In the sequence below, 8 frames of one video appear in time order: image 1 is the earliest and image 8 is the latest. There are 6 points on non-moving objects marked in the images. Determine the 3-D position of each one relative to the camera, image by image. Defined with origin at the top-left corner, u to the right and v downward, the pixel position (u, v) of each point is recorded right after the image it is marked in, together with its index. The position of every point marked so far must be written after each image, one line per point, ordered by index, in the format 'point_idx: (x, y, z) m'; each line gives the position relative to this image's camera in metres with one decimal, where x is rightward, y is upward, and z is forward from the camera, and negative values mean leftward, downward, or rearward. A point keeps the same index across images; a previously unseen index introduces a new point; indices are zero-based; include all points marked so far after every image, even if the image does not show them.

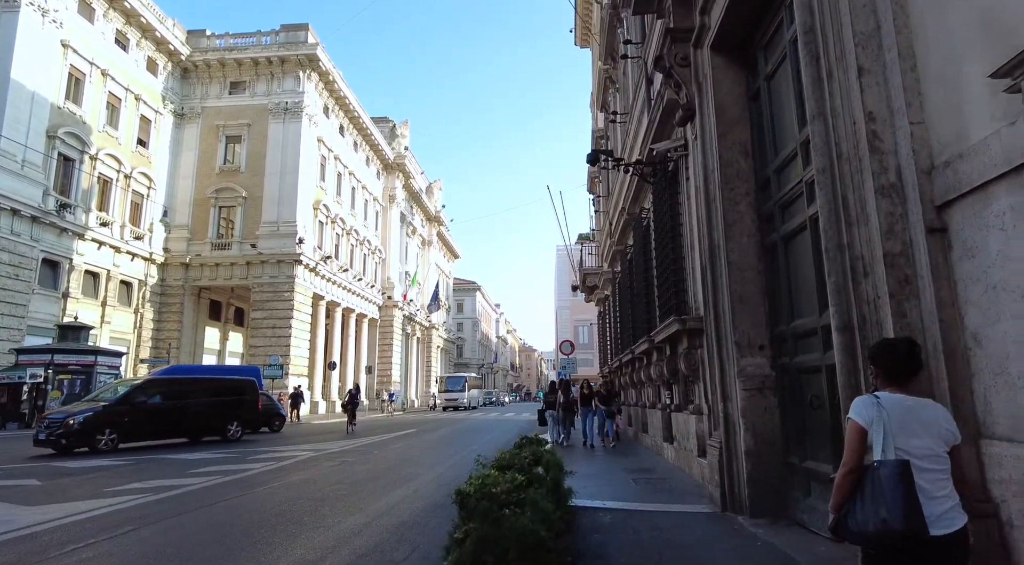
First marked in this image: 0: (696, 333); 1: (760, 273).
0: (+2.7, -0.7, +9.0) m
1: (+2.7, +0.1, +6.9) m
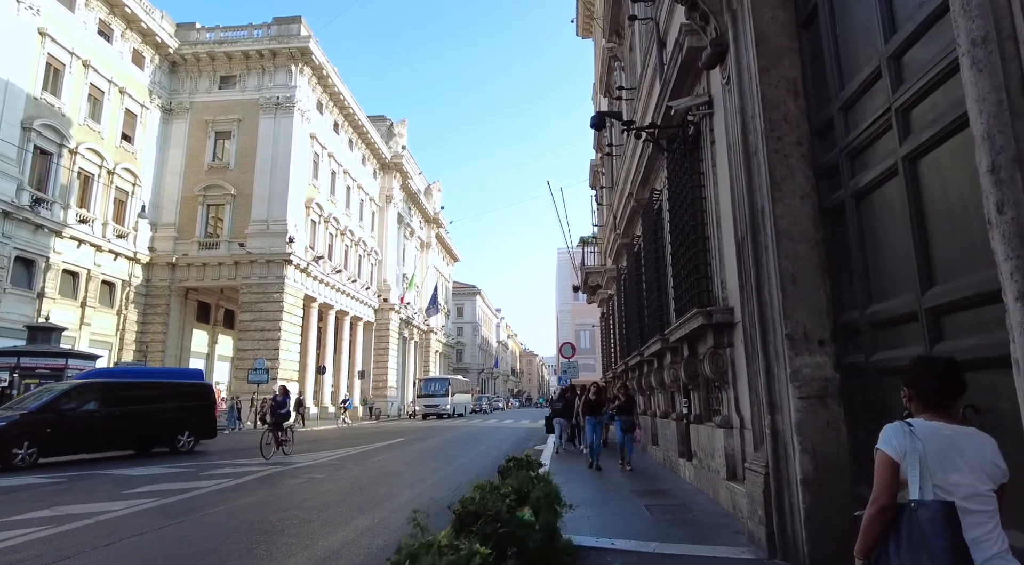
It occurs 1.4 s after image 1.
0: (+2.5, -0.5, +7.4) m
1: (+2.5, +0.3, +5.3) m
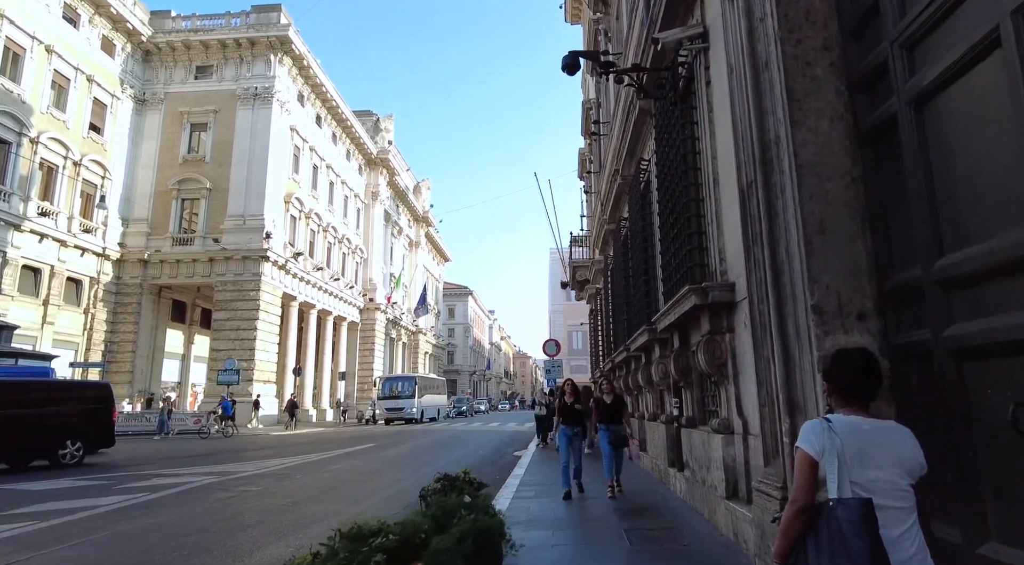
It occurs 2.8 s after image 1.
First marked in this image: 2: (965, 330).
0: (+2.0, -0.2, +6.0) m
1: (+2.0, +0.6, +3.8) m
2: (+2.1, -0.2, +3.0) m
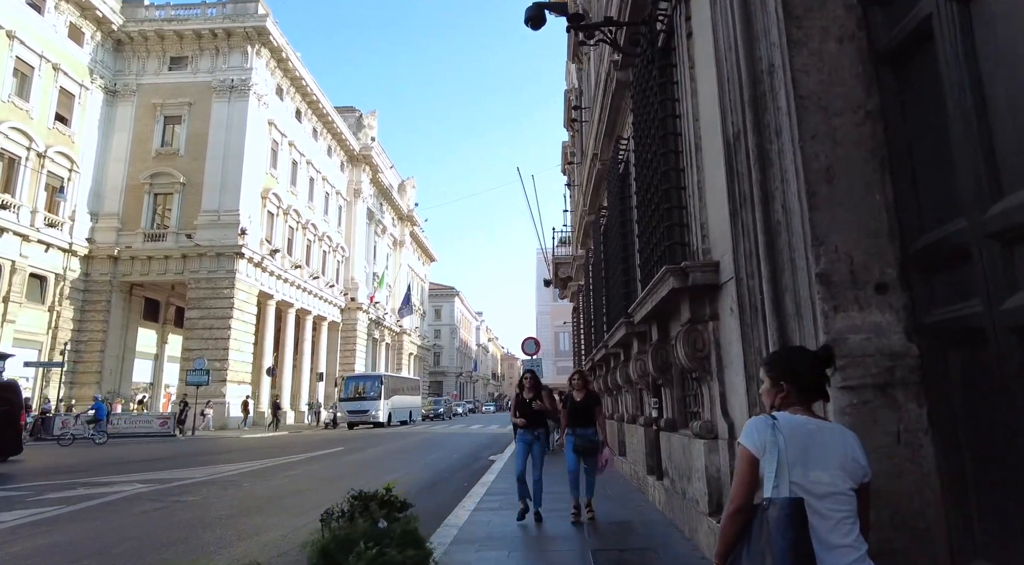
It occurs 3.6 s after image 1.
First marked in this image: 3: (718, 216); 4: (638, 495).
0: (+1.6, -0.1, +5.1) m
1: (+1.7, +0.8, +3.0) m
2: (+1.8, -0.1, +2.2) m
3: (+1.6, +0.5, +5.0) m
4: (+1.6, -2.7, +8.1) m
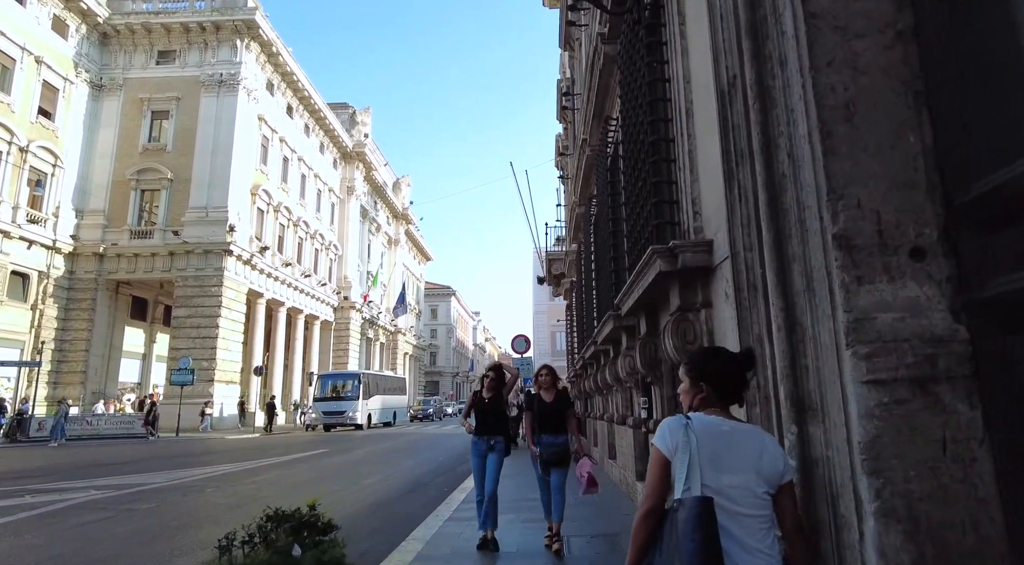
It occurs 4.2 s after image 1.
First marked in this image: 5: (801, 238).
0: (+1.4, +0.1, +4.5) m
1: (+1.4, +0.9, +2.3) m
2: (+1.5, +0.1, +1.5) m
3: (+1.4, +0.6, +4.3) m
4: (+1.3, -2.6, +7.5) m
5: (+1.1, +0.2, +2.4) m
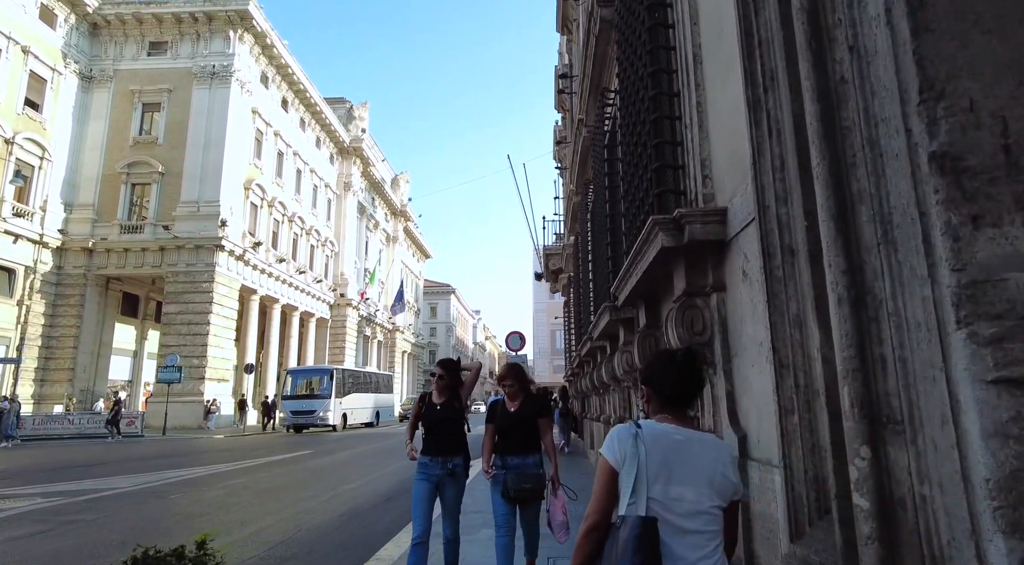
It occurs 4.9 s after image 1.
0: (+1.2, +0.2, +3.7) m
1: (+1.2, +1.0, +1.6) m
2: (+1.4, +0.2, +0.7) m
3: (+1.2, +0.8, +3.5) m
4: (+1.2, -2.5, +6.7) m
5: (+0.9, +0.3, +1.7) m
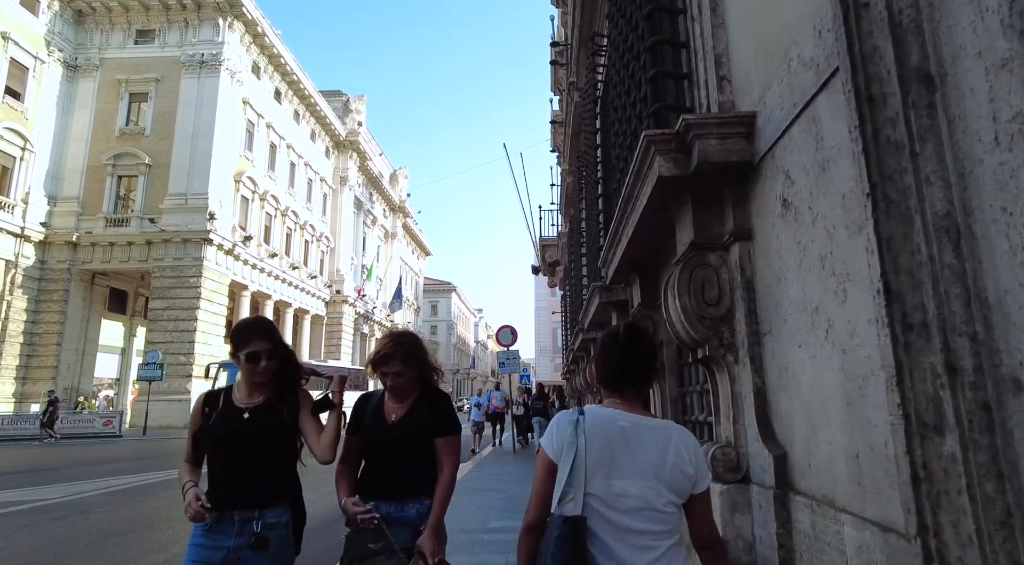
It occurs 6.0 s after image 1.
0: (+0.9, +0.4, +2.5) m
1: (+0.9, +1.2, +0.4) m
2: (+1.1, +0.4, -0.4) m
3: (+0.9, +1.0, +2.4) m
4: (+0.9, -2.2, +5.6) m
5: (+0.6, +0.5, +0.5) m
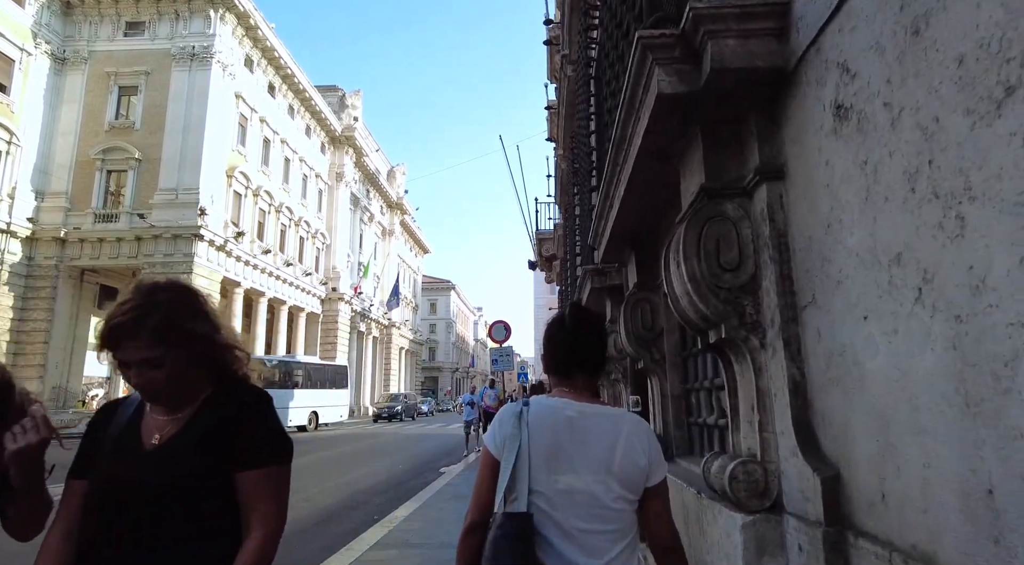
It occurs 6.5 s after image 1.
0: (+0.7, +0.5, +1.9) m
1: (+0.8, +1.3, -0.3) m
2: (+0.9, +0.5, -1.1) m
3: (+0.7, +1.1, +1.7) m
4: (+0.7, -2.1, +4.9) m
5: (+0.5, +0.6, -0.2) m
